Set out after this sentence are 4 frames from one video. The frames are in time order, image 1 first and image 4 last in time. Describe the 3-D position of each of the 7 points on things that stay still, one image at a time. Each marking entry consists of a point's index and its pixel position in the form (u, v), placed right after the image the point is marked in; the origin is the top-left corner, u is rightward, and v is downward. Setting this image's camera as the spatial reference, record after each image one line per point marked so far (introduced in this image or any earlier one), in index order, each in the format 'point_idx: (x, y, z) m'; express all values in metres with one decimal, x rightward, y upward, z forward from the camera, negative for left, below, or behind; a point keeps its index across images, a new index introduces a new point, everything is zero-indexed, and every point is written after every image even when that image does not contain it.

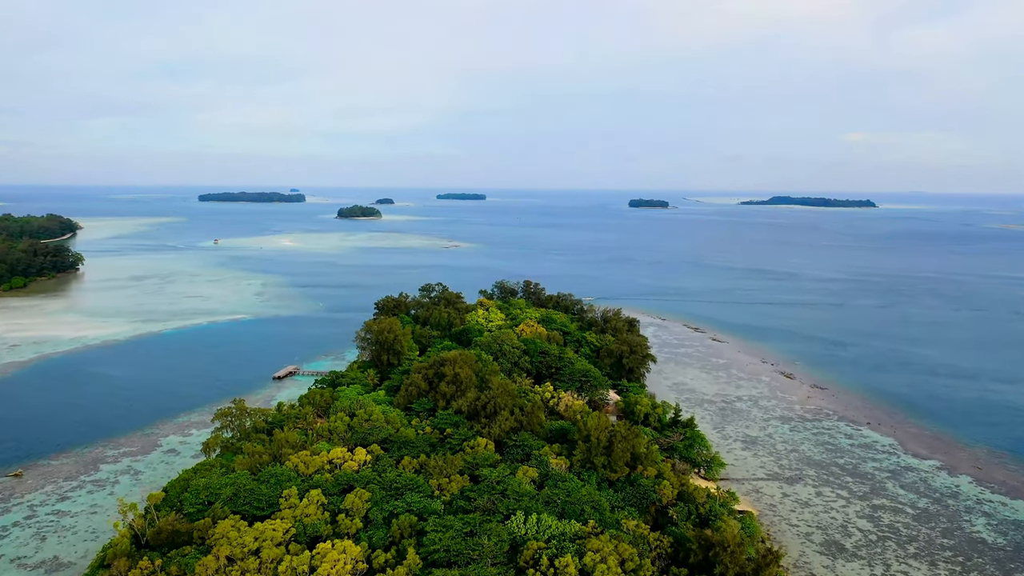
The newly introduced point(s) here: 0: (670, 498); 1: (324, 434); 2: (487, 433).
0: (+3.9, -5.3, +15.0) m
1: (-5.4, -4.2, +17.2) m
2: (-0.7, -4.1, +16.9) m
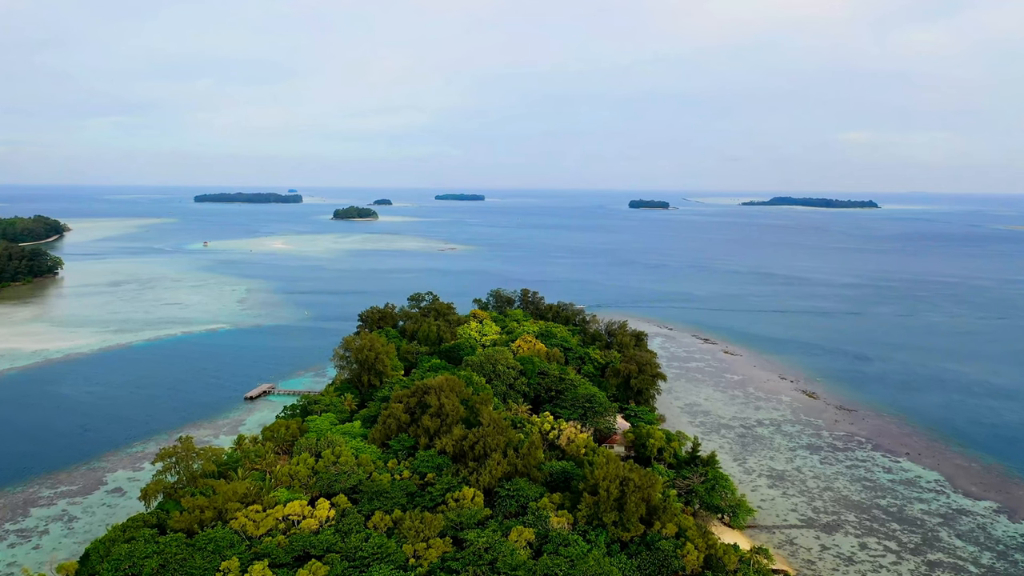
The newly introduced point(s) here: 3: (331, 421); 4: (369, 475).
0: (+3.8, -5.7, +12.4) m
1: (-5.6, -4.7, +14.6) m
2: (-0.9, -4.6, +14.2) m
3: (-5.7, -4.2, +18.7) m
4: (-3.5, -4.6, +14.7) m
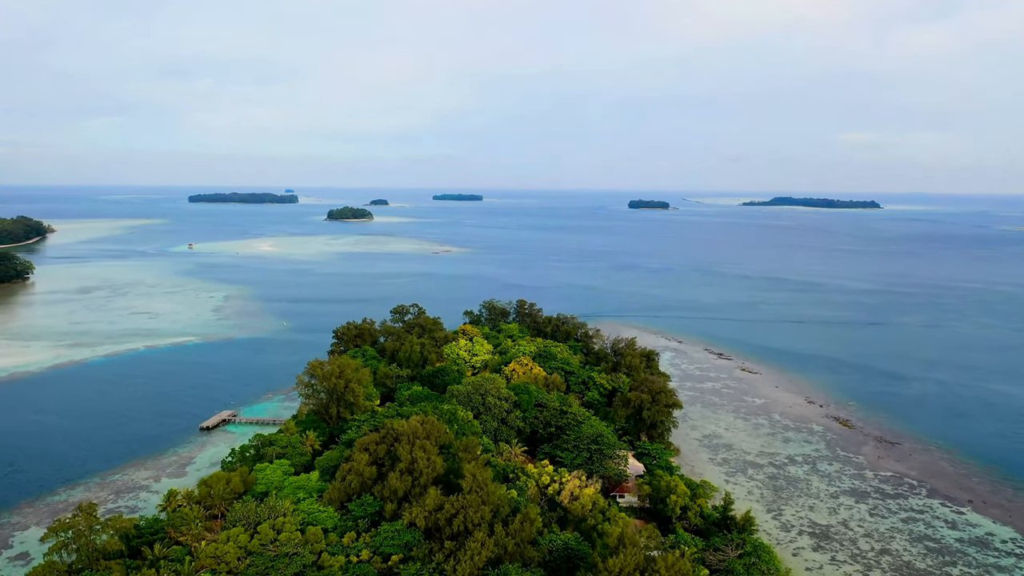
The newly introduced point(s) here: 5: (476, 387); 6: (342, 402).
0: (+3.6, -6.3, +9.2) m
1: (-5.8, -5.2, +11.3) m
2: (-1.1, -5.1, +11.0) m
3: (-5.9, -4.7, +15.4) m
4: (-3.7, -5.1, +11.4) m
5: (-1.1, -3.1, +18.9) m
6: (-5.4, -3.6, +19.2) m
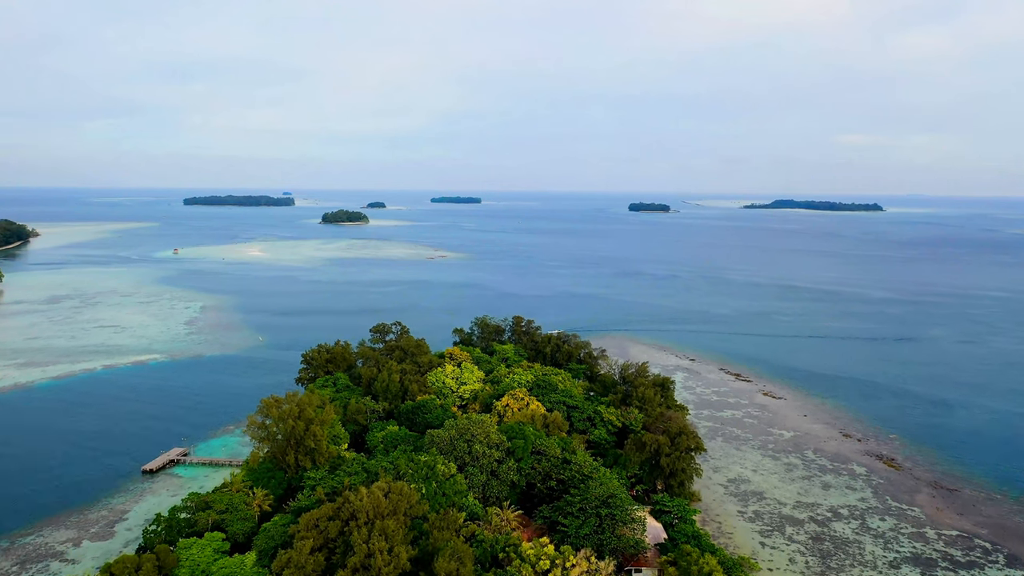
0: (+3.4, -6.9, +6.0) m
1: (-6.0, -5.8, +8.1) m
2: (-1.3, -5.7, +7.8) m
3: (-6.1, -5.4, +12.2) m
4: (-3.9, -5.8, +8.2) m
5: (-1.3, -3.8, +15.7) m
6: (-5.7, -4.3, +16.0) m
